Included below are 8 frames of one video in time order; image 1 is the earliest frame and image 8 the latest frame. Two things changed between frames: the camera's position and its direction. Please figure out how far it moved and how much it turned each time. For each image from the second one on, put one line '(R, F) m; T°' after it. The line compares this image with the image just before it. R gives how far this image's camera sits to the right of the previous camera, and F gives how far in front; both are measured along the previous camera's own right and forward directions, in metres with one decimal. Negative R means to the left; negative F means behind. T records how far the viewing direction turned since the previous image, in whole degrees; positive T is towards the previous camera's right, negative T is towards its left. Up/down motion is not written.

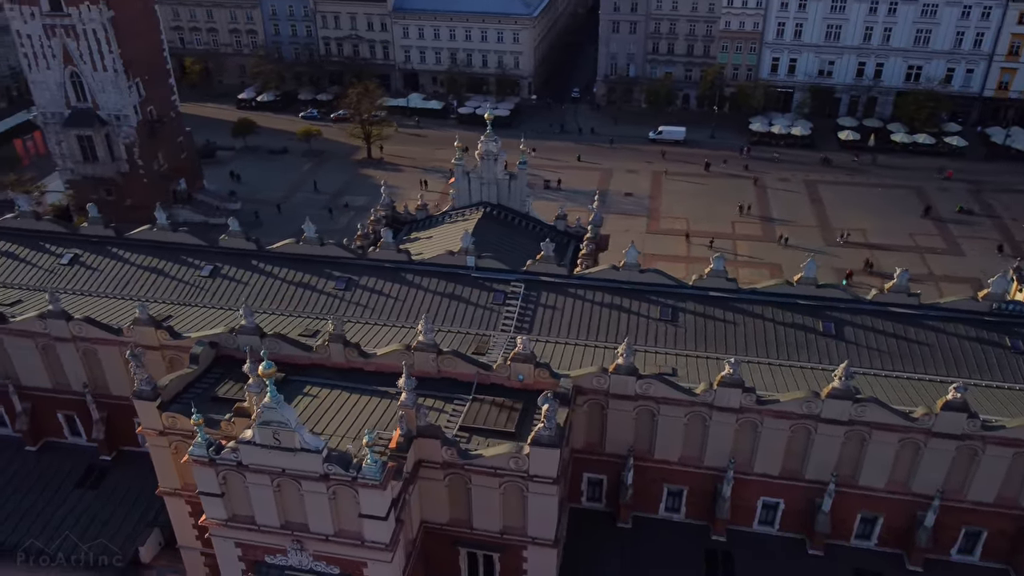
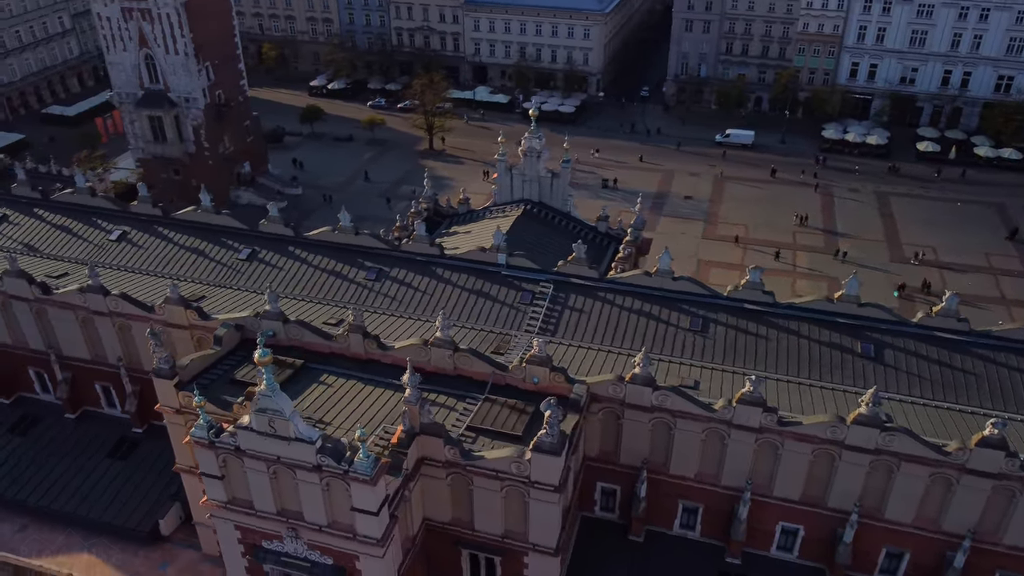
(+2.0, +0.7) m; -5°
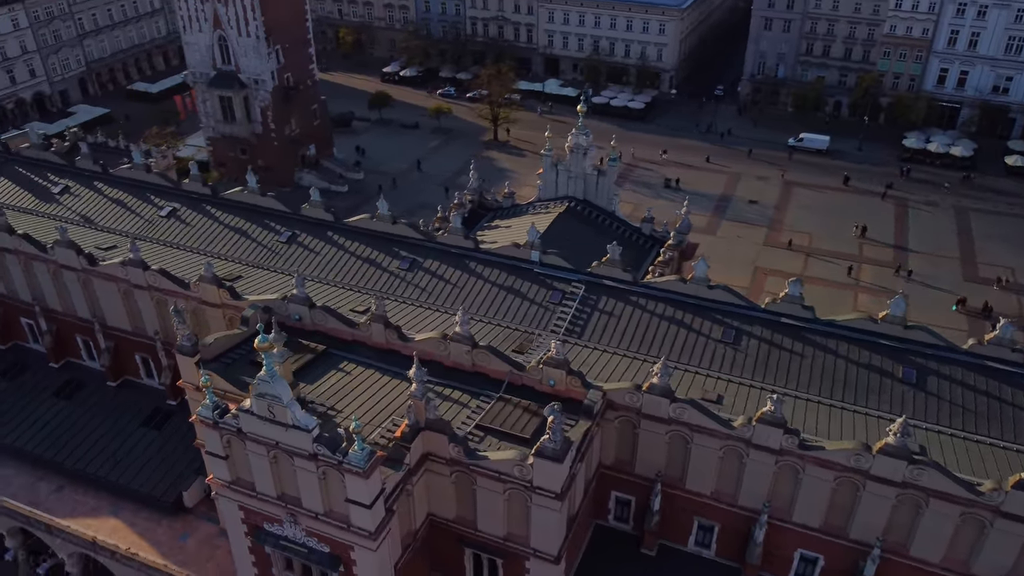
(+2.0, +0.7) m; -5°
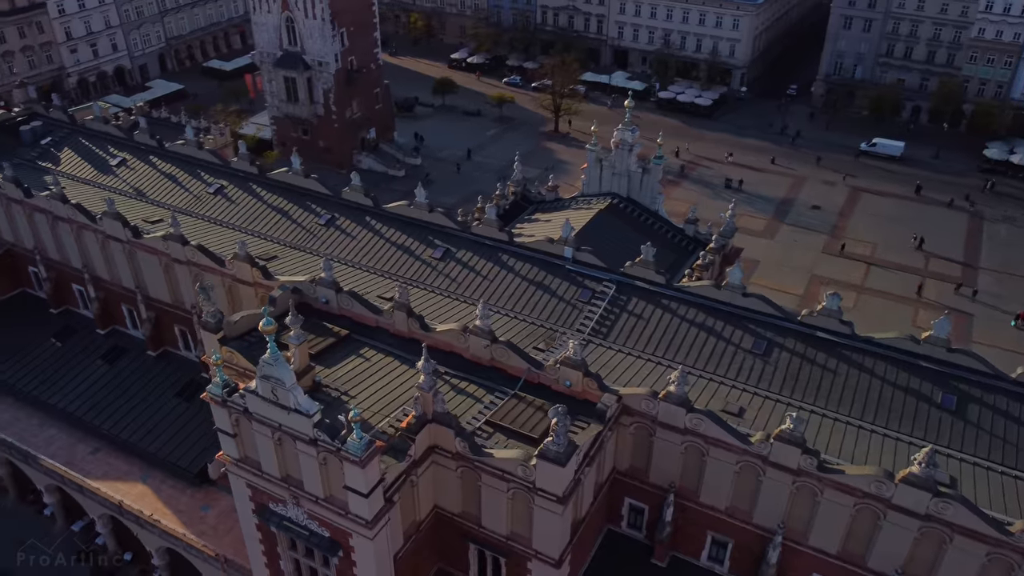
(+1.7, +0.6) m; -5°
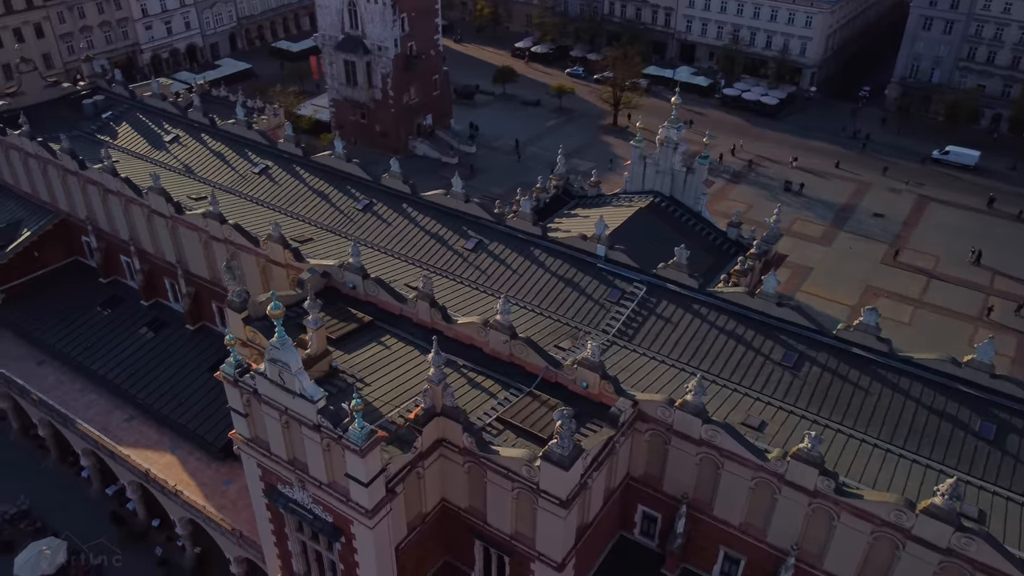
(+1.5, +0.5) m; -4°
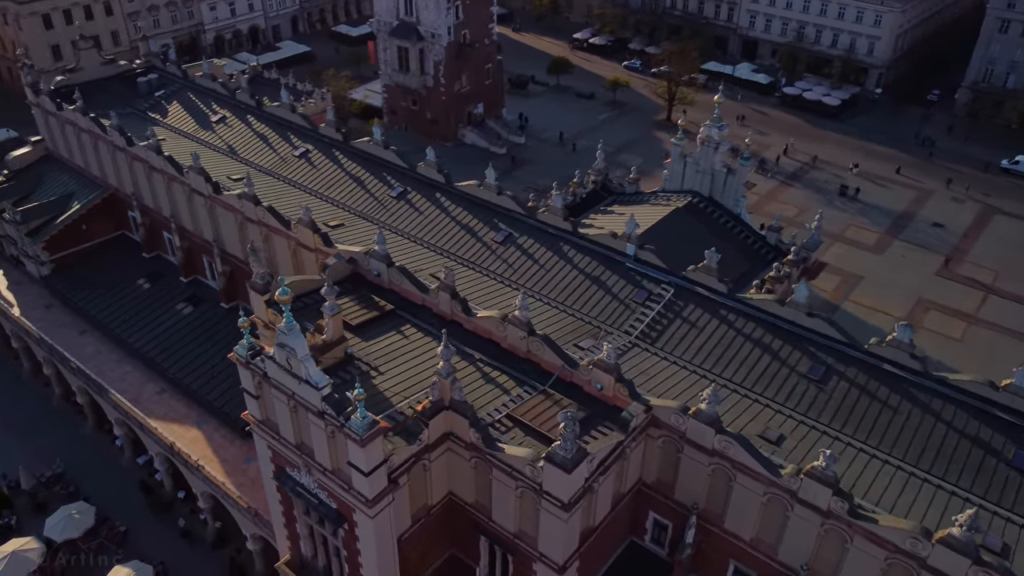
(+1.4, +0.4) m; -4°
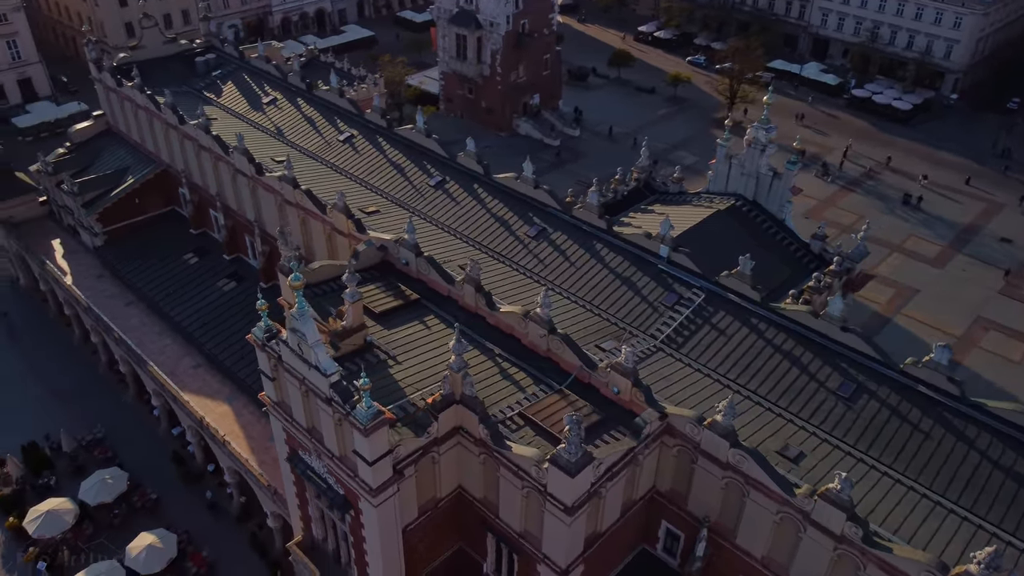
(+1.4, +0.4) m; -4°
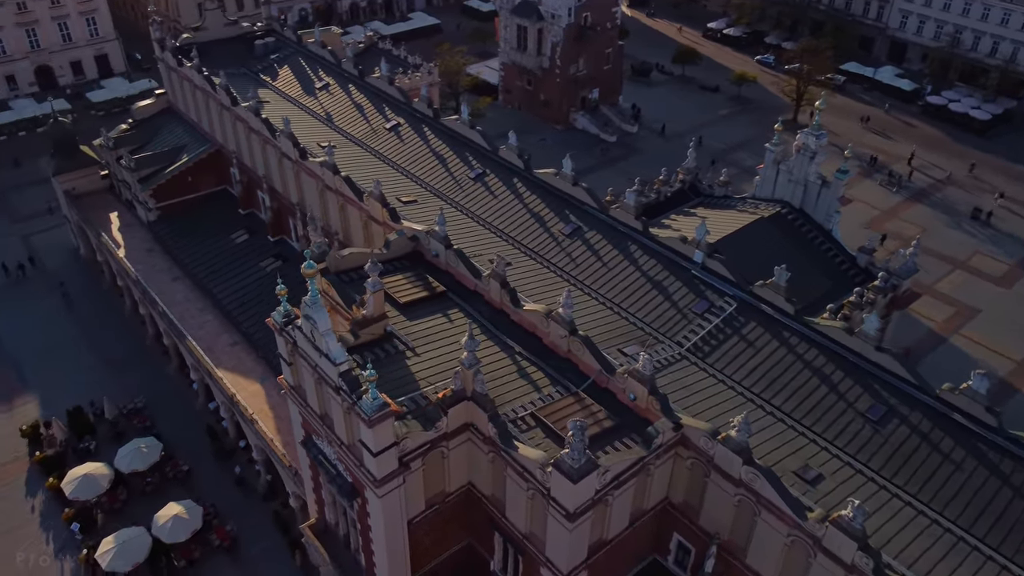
(+1.5, +0.3) m; -4°
